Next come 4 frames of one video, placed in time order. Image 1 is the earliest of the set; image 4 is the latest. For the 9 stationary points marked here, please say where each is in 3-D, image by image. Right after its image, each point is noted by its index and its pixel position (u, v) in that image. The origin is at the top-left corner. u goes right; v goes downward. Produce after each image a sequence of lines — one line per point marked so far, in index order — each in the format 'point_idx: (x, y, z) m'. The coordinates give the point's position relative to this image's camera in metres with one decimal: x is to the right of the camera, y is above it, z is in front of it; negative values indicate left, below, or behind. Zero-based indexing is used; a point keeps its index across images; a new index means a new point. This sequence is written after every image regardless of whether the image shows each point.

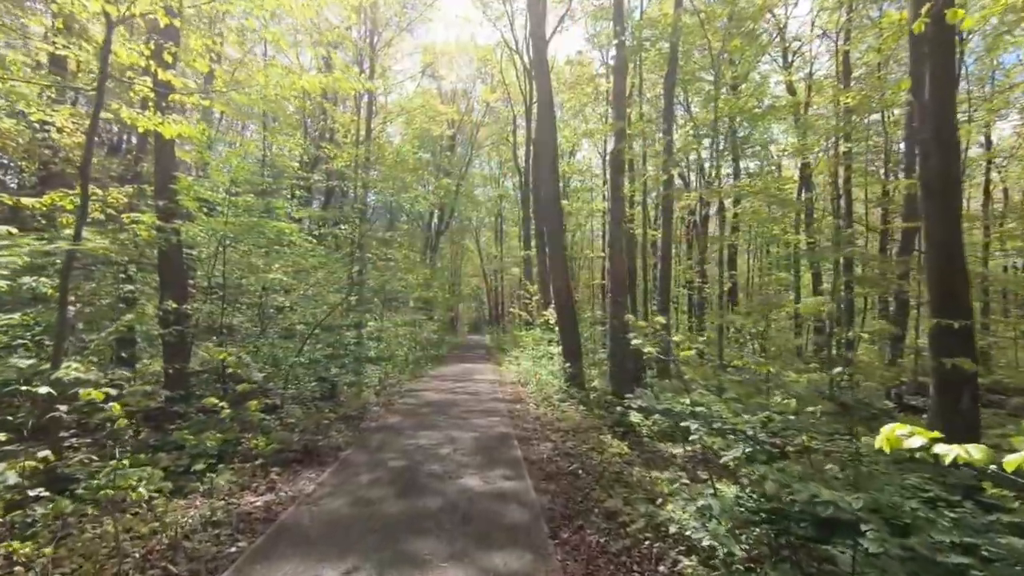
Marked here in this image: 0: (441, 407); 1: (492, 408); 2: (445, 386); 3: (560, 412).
0: (-1.1, -1.9, +8.7) m
1: (-0.3, -1.9, +8.9) m
2: (-1.4, -2.1, +11.9) m
3: (+0.7, -1.9, +8.6) m
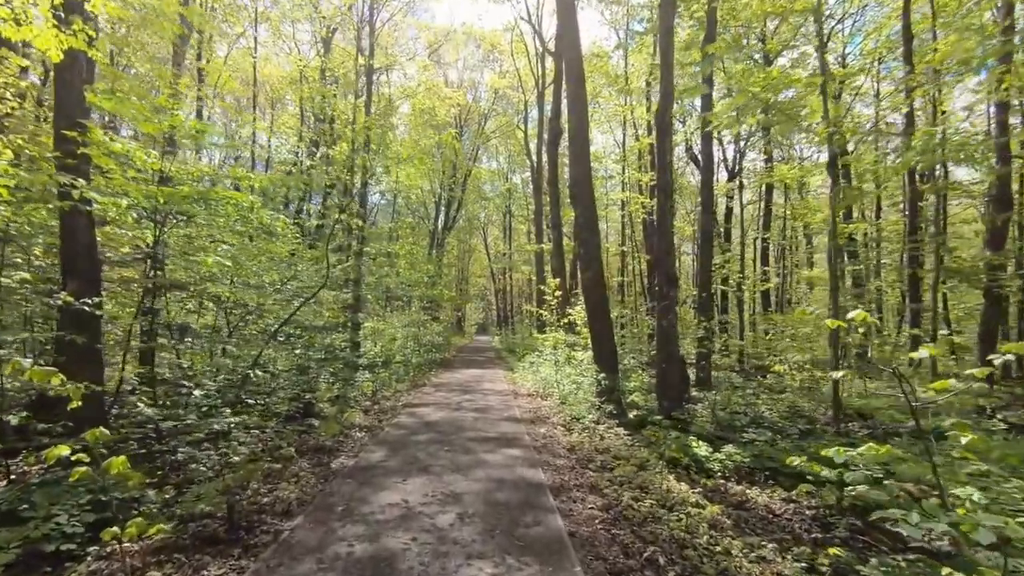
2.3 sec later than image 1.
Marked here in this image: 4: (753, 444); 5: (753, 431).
0: (-0.8, -1.7, +6.7) m
1: (0.0, -1.8, +7.0) m
2: (-1.1, -2.0, +10.0) m
3: (+1.0, -1.8, +6.6) m
4: (+2.8, -1.9, +6.7) m
5: (+3.1, -1.9, +7.4) m
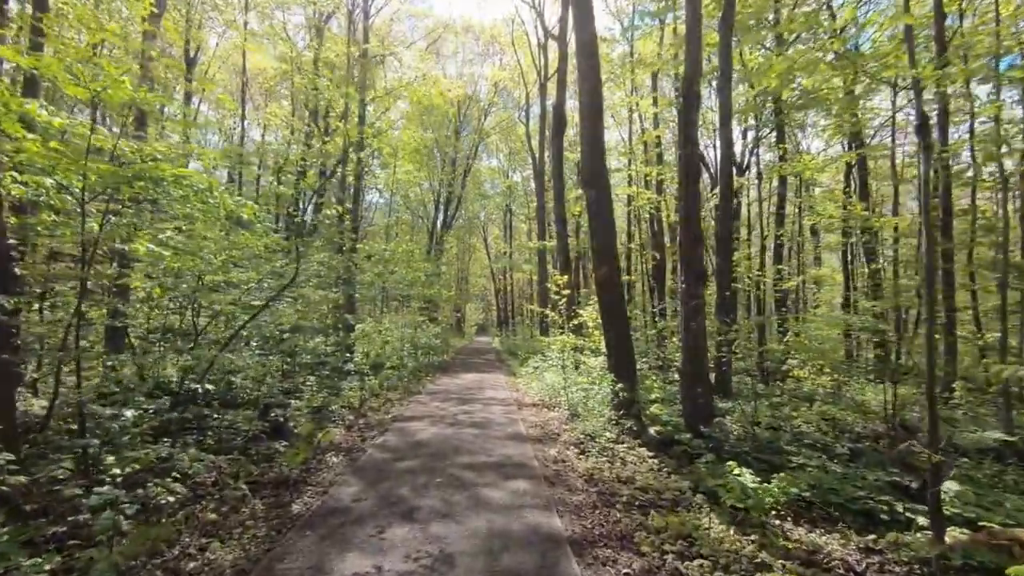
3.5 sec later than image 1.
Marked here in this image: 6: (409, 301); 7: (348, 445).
0: (-0.8, -1.7, +5.7) m
1: (0.0, -1.7, +5.9) m
2: (-1.1, -2.0, +8.9) m
3: (+1.1, -1.7, +5.5) m
4: (+2.9, -1.8, +5.6) m
5: (+3.2, -1.8, +6.3) m
6: (-3.4, -0.4, +18.8) m
7: (-1.8, -1.7, +6.0) m
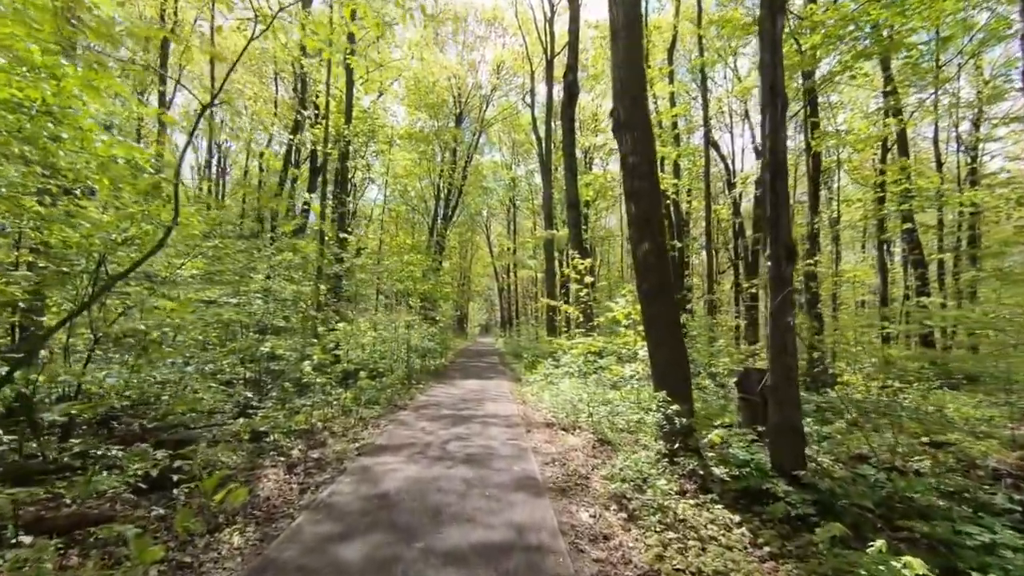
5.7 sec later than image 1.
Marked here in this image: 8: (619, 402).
0: (-0.7, -1.5, +3.6) m
1: (+0.1, -1.6, +3.8) m
2: (-1.0, -1.8, +6.8) m
3: (+1.1, -1.6, +3.4) m
4: (+3.0, -1.6, +3.5) m
5: (+3.3, -1.7, +4.2) m
6: (-3.3, -0.3, +16.7) m
7: (-1.7, -1.5, +3.9) m
8: (+1.3, -1.4, +6.7) m
